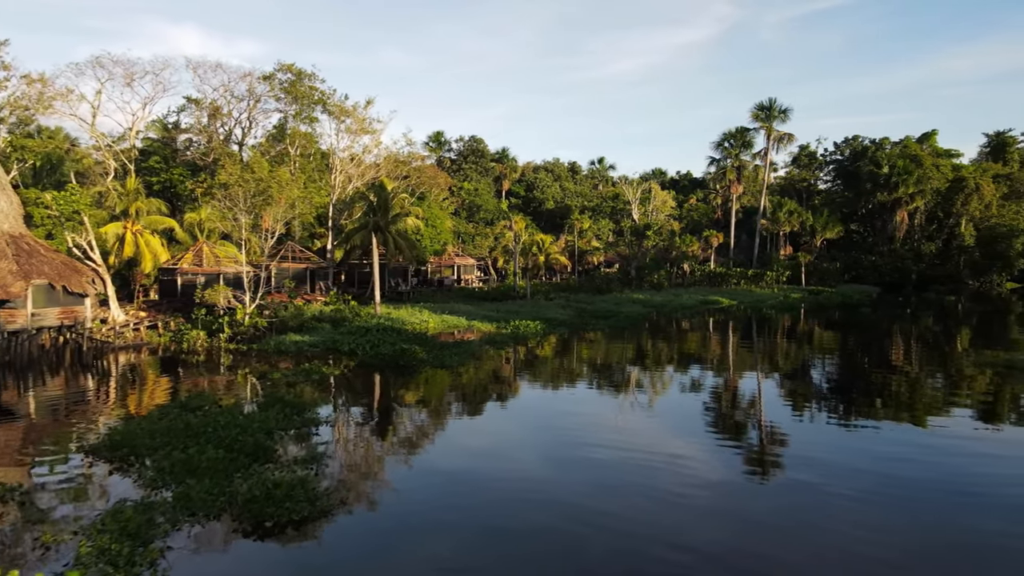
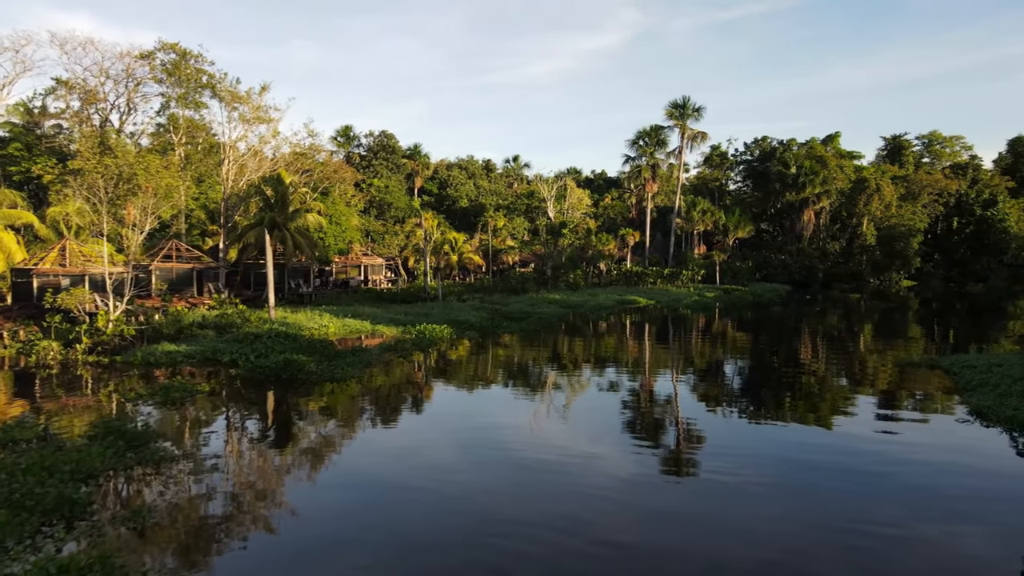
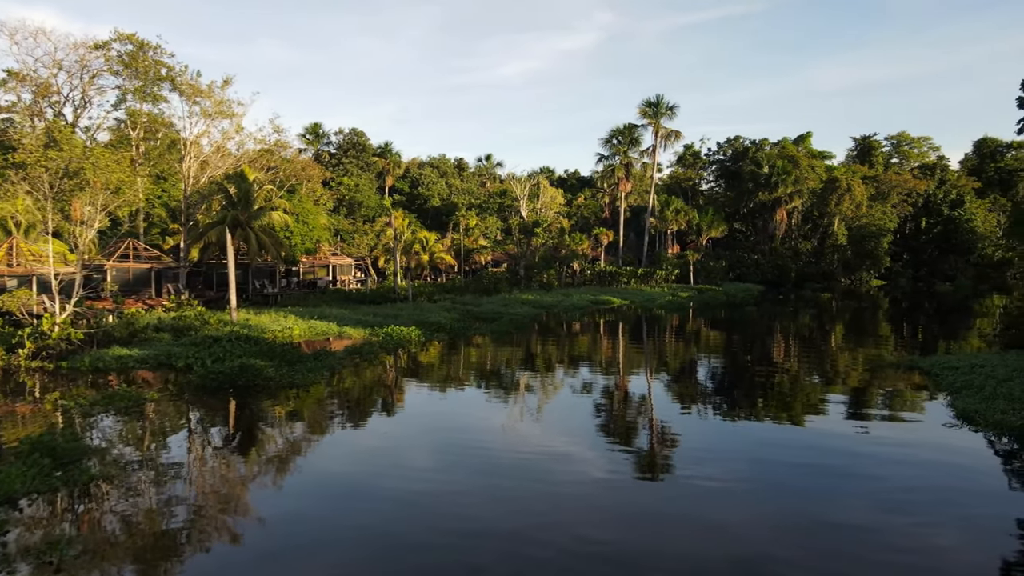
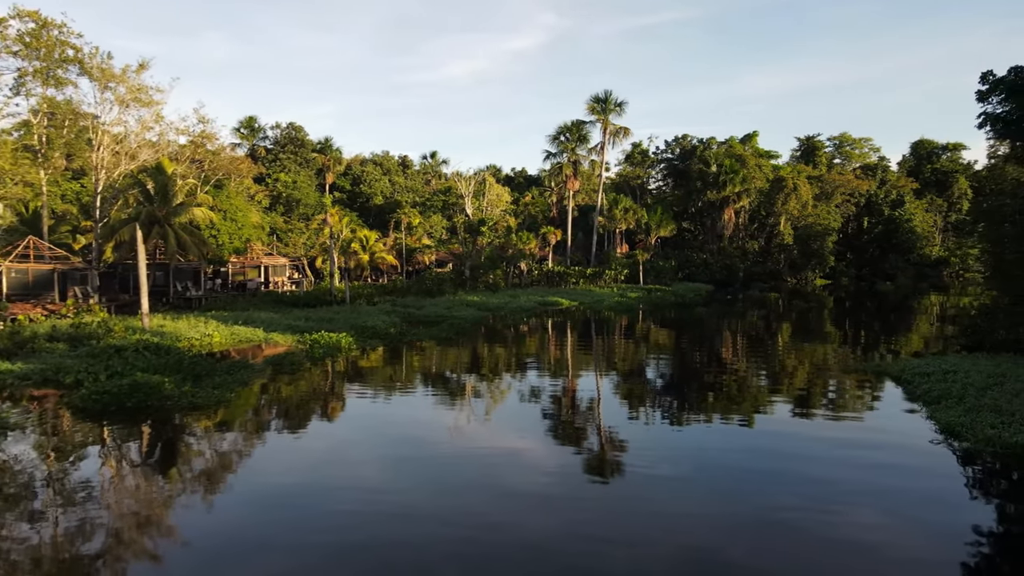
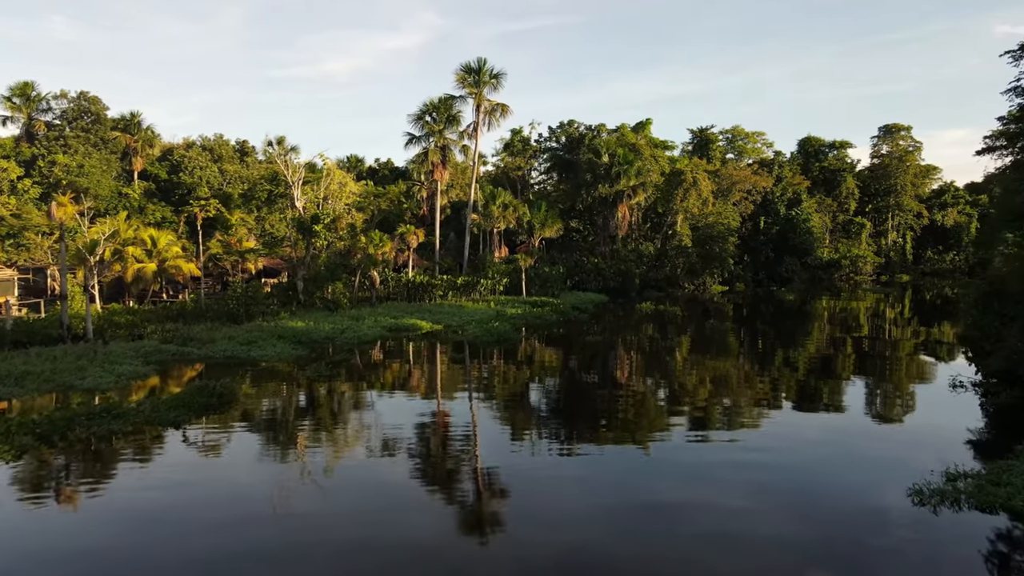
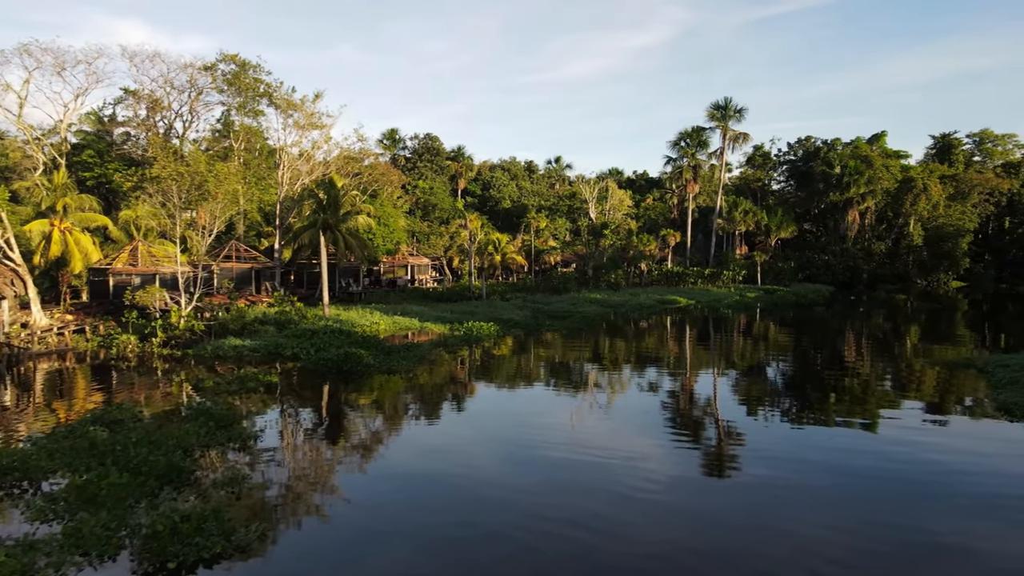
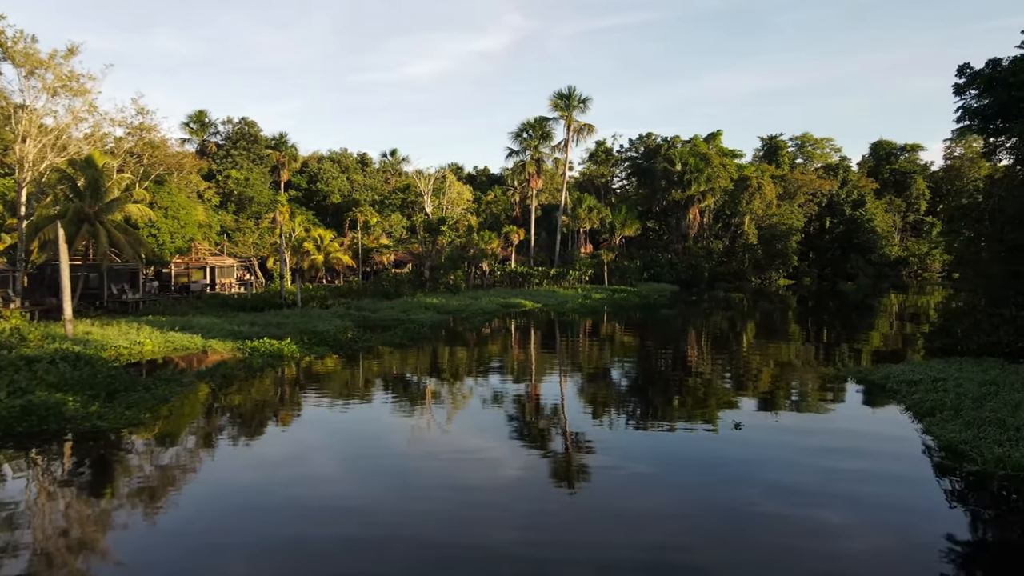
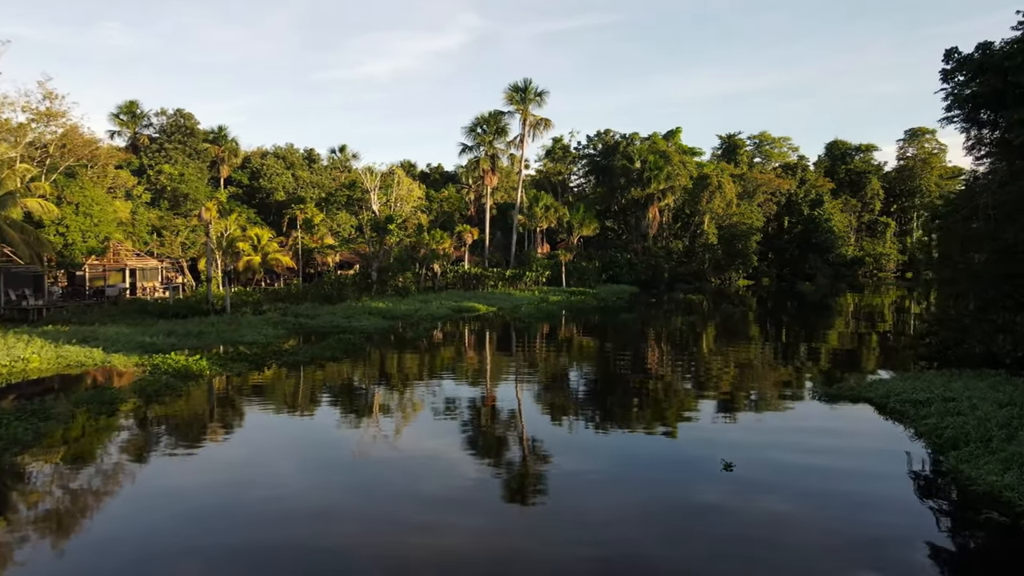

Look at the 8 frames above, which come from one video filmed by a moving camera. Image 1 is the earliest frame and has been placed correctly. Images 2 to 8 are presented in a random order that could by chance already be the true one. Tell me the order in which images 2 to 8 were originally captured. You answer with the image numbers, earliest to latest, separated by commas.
6, 2, 3, 4, 7, 8, 5
